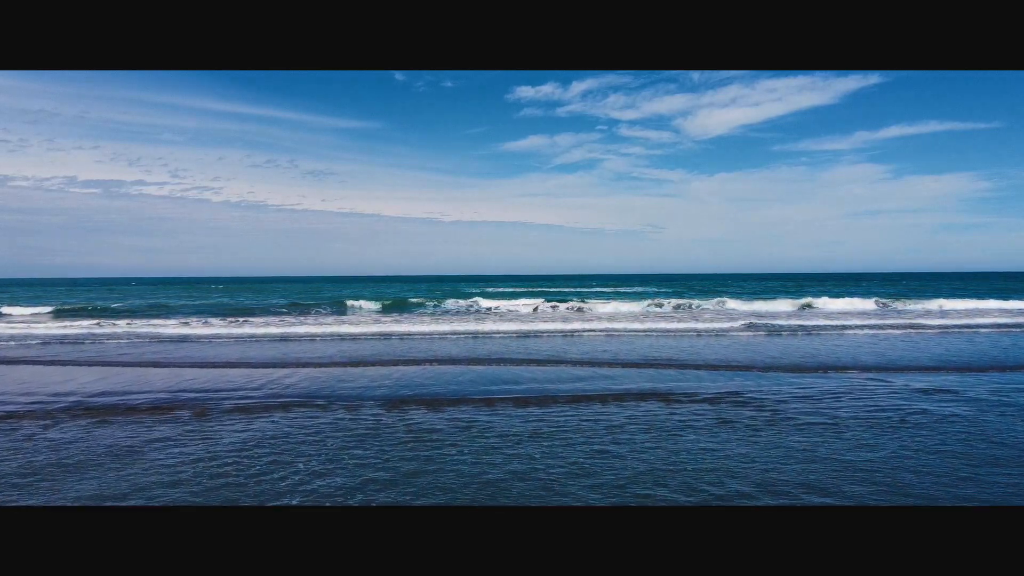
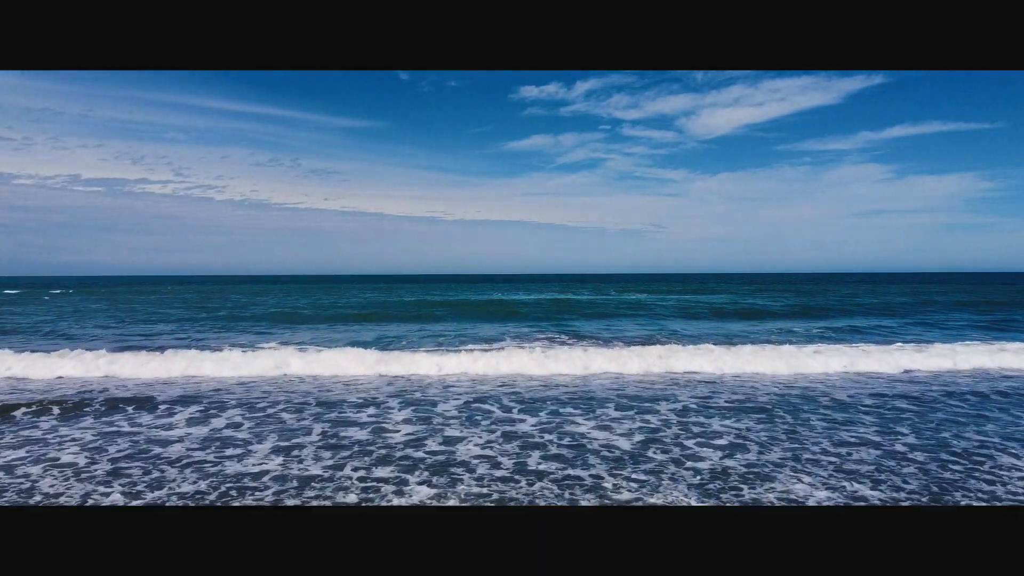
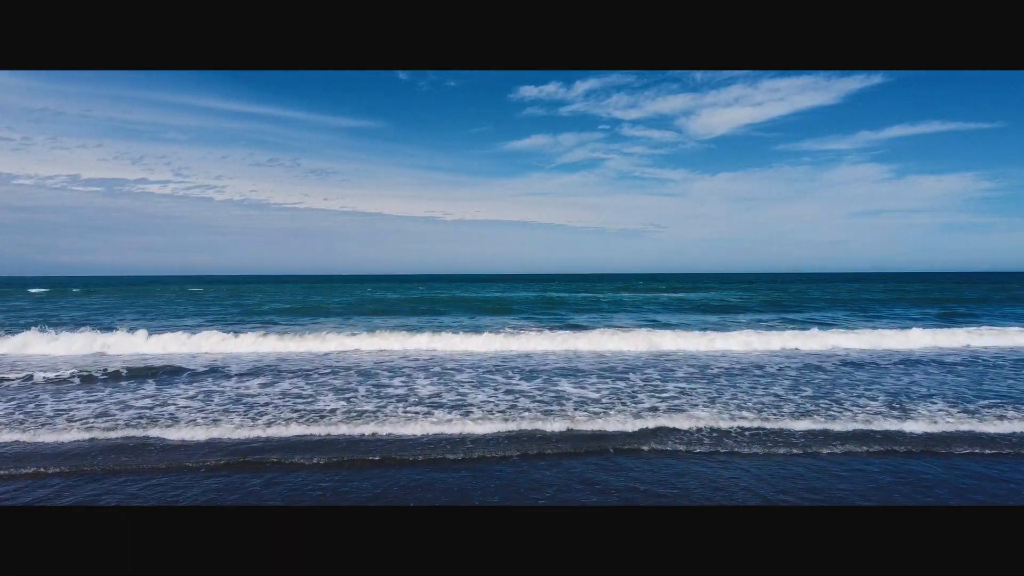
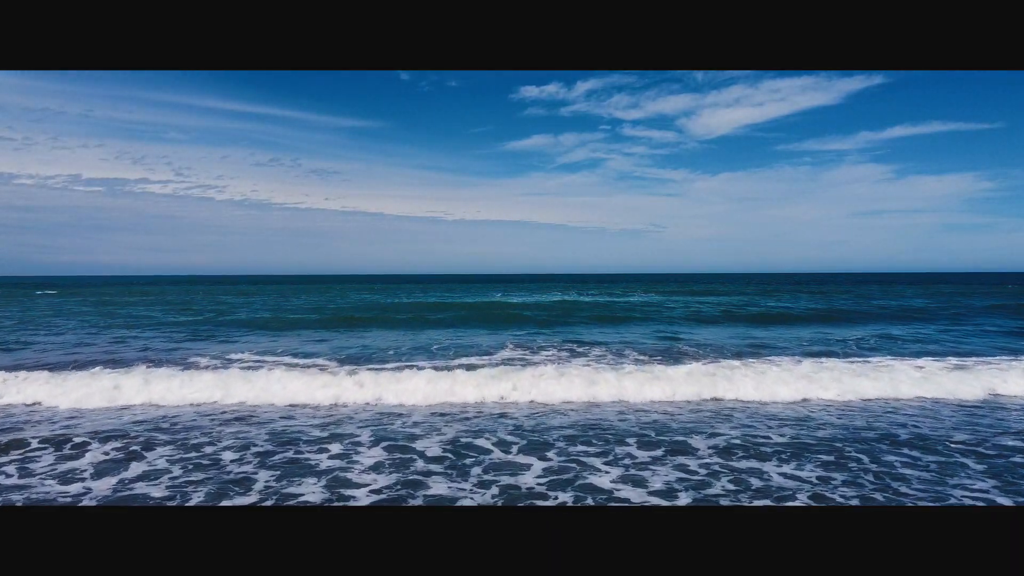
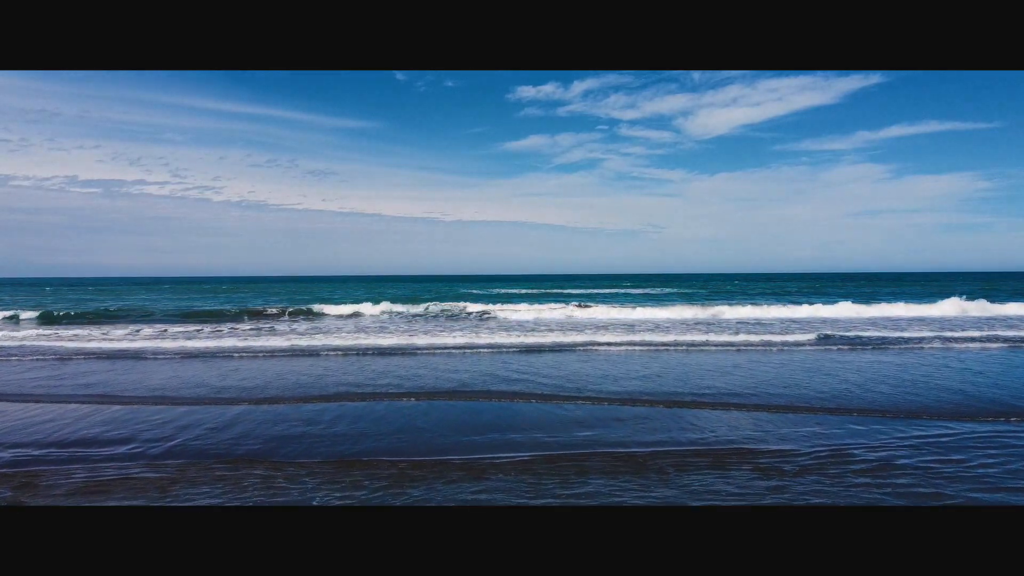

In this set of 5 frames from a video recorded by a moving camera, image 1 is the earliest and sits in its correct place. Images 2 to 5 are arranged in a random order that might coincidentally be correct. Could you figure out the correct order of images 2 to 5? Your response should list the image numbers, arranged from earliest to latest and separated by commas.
5, 3, 2, 4
